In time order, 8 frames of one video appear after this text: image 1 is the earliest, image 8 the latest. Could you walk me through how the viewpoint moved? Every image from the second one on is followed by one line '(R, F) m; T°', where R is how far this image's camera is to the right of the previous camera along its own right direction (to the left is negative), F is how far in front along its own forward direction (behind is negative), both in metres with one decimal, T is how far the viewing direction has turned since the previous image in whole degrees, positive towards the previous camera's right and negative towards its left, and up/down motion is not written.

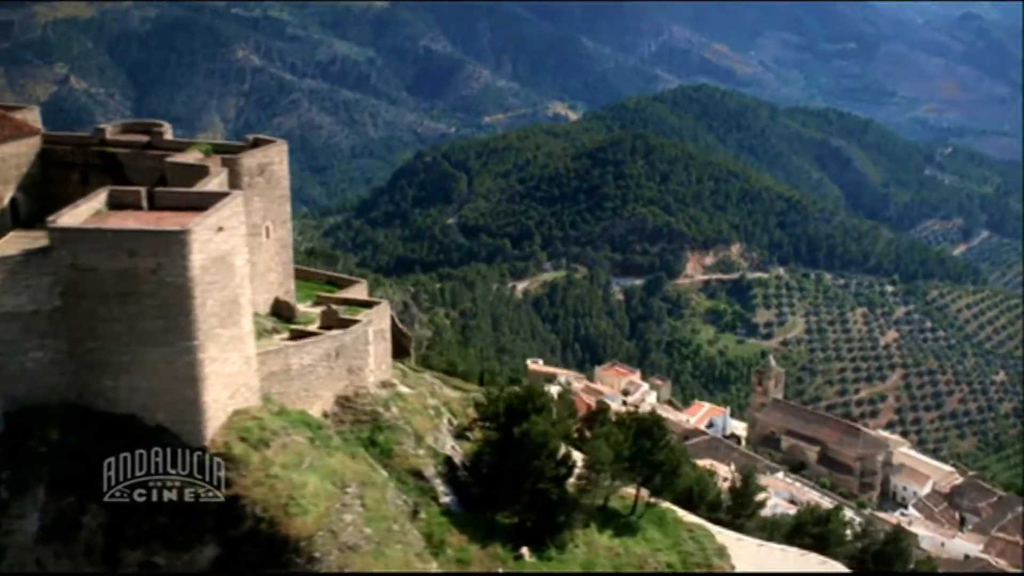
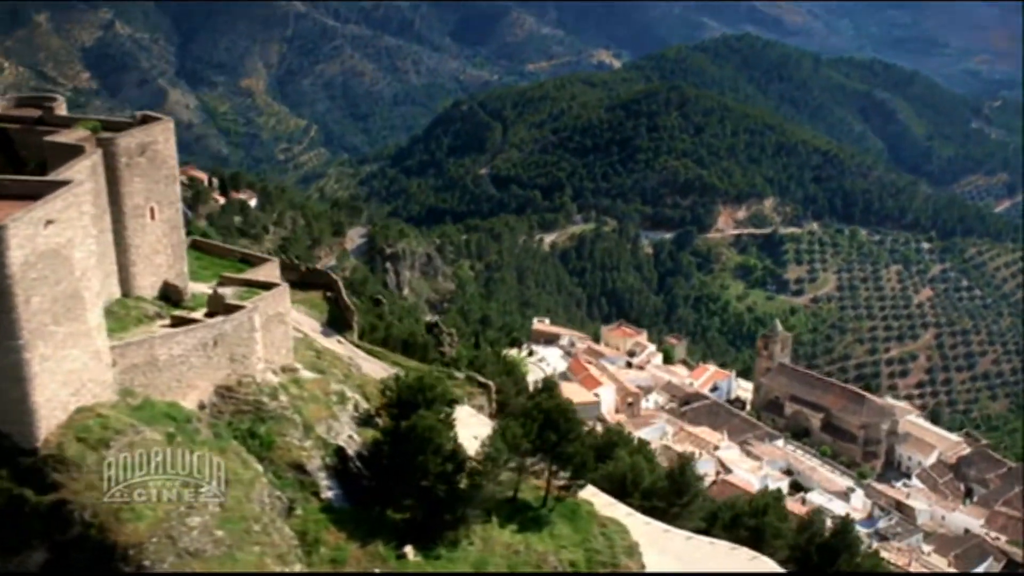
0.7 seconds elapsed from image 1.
(+2.5, +1.0) m; -2°
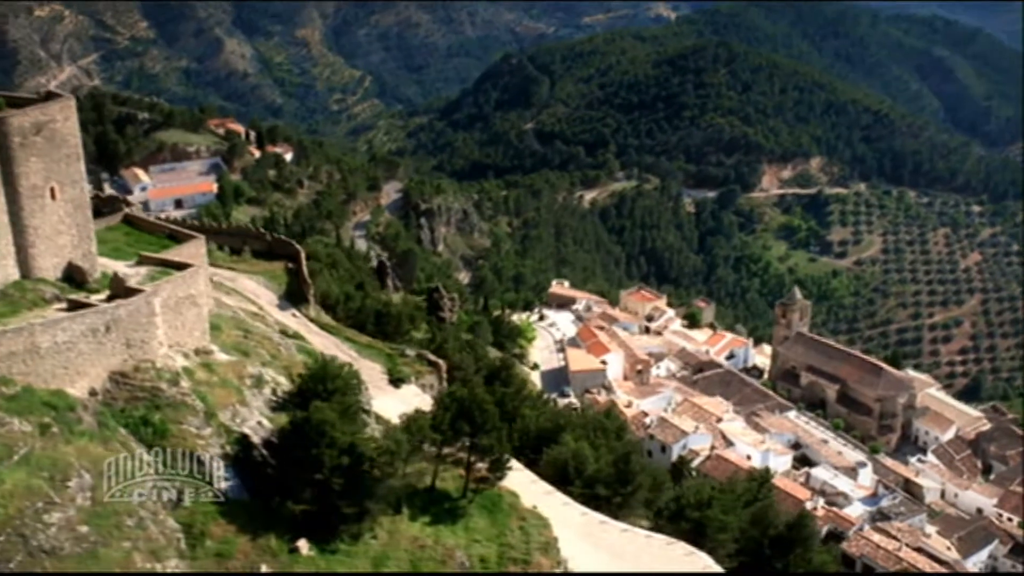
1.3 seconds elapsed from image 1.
(+2.4, +0.8) m; -3°
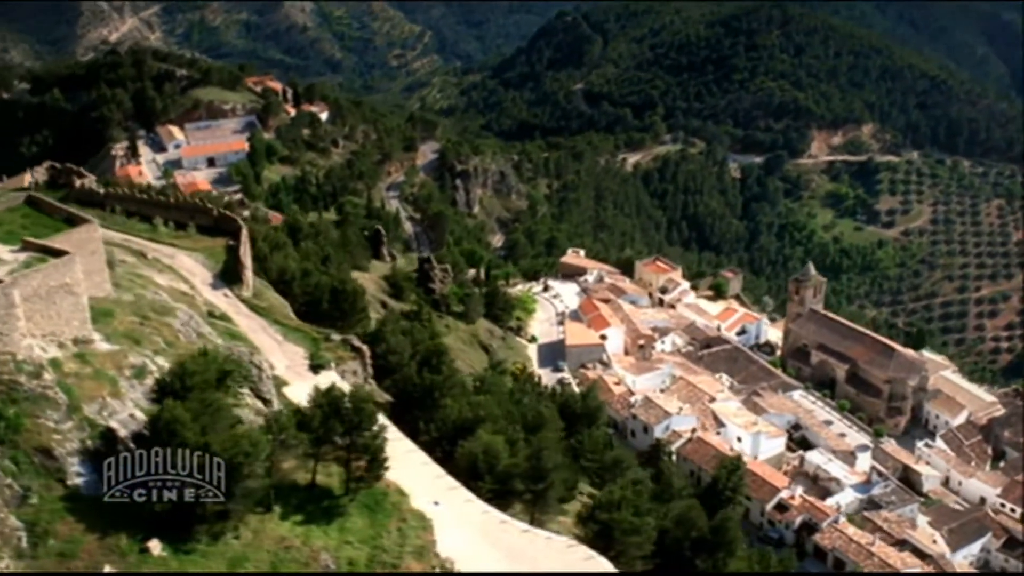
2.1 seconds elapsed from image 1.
(+3.1, +0.8) m; -3°
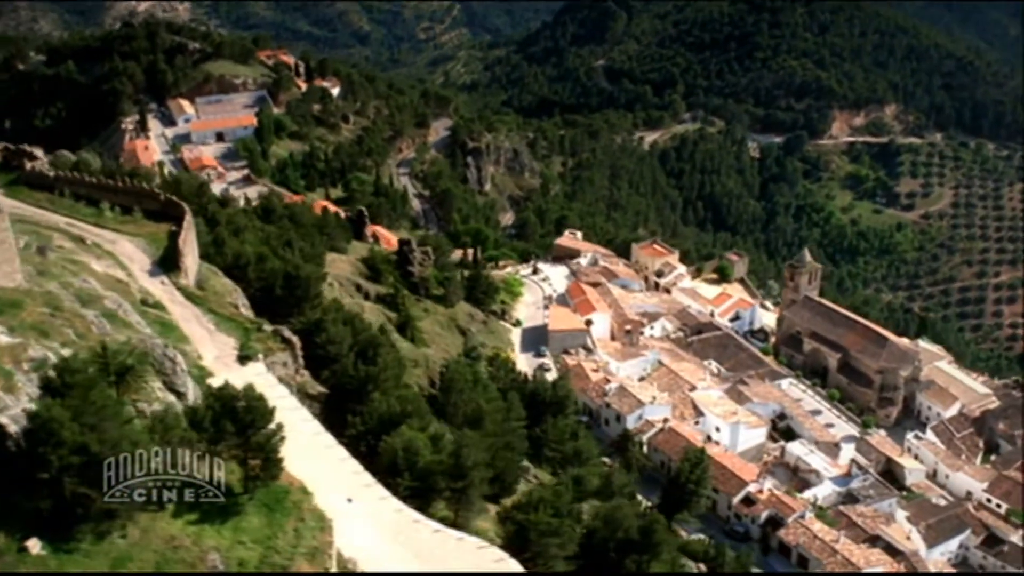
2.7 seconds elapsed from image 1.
(+2.2, +0.5) m; -2°
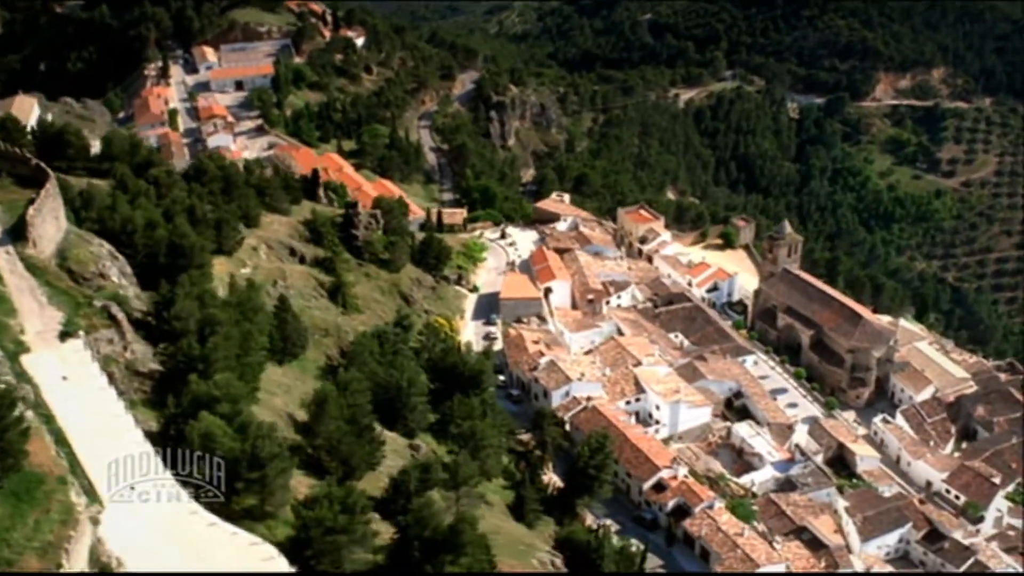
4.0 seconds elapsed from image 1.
(+5.1, +1.2) m; -4°
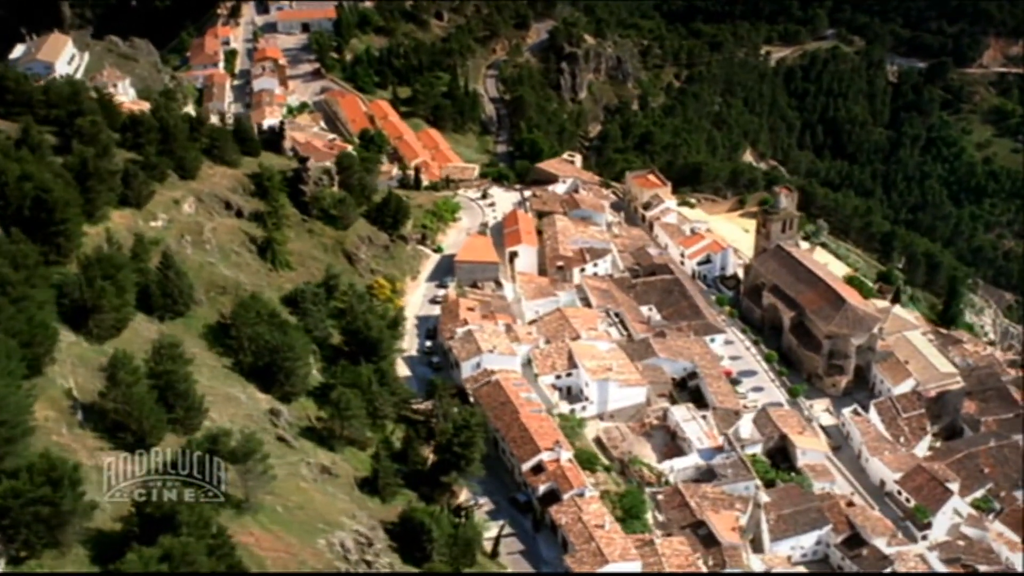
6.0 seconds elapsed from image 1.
(+7.9, +1.4) m; -7°
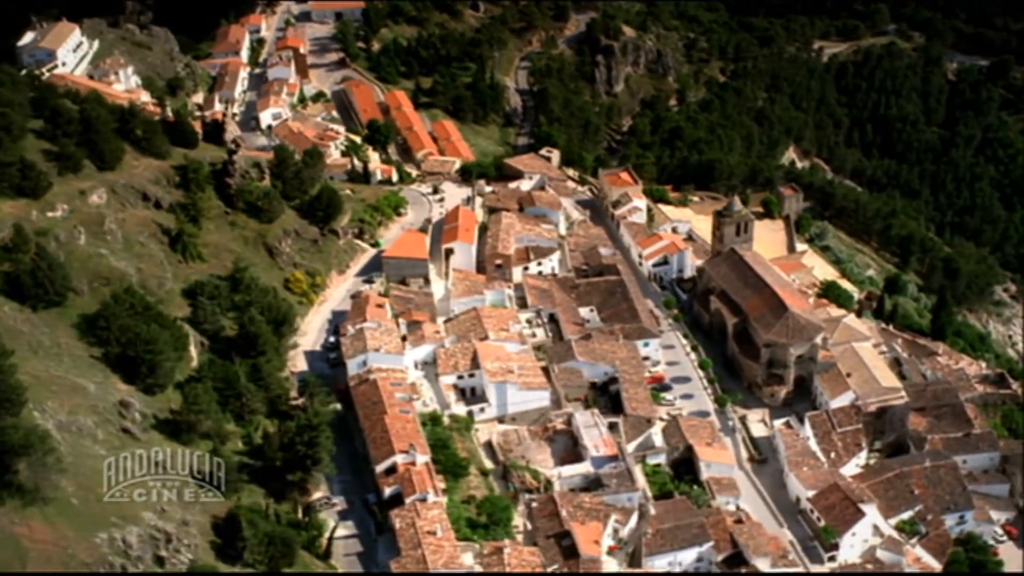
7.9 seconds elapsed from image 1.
(+7.7, +0.6) m; -5°
